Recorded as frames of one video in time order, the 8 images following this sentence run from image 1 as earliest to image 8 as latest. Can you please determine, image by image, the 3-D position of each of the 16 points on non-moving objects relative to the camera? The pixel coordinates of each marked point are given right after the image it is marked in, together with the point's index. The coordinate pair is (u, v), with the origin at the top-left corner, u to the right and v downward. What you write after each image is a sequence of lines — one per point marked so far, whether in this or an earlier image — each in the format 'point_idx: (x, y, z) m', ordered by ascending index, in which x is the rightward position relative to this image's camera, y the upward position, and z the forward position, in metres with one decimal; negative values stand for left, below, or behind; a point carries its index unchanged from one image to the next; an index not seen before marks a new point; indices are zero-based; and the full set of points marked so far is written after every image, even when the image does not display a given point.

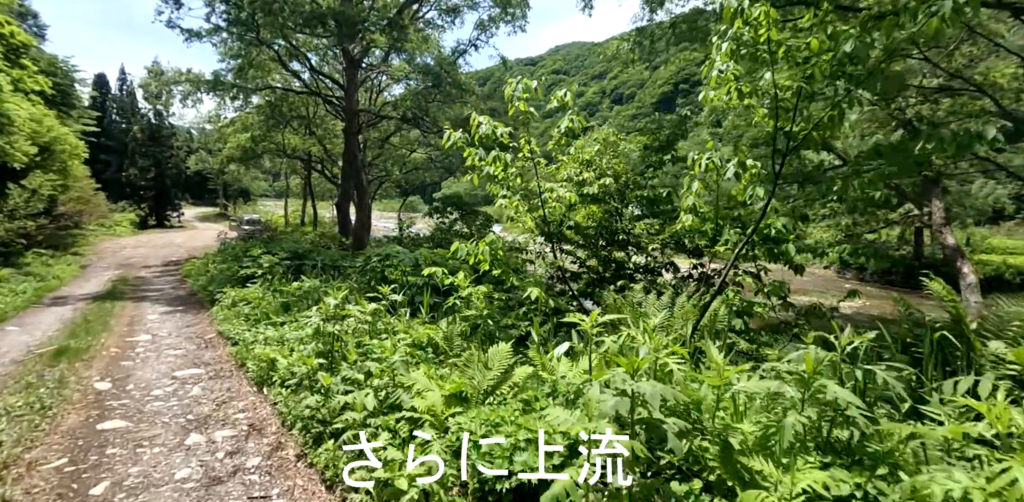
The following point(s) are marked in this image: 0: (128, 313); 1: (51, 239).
0: (-5.5, -0.9, +7.9) m
1: (-14.8, +0.4, +18.0) m
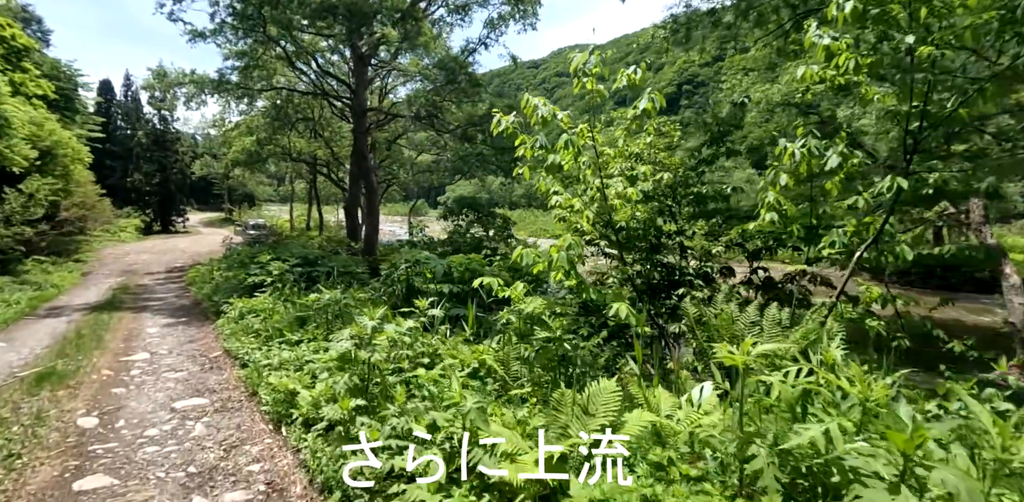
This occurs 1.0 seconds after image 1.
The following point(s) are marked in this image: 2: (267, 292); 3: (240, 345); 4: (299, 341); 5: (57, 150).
0: (-5.0, -1.0, +7.3) m
1: (-14.3, +0.2, +17.4) m
2: (-3.2, -0.6, +7.3) m
3: (-2.4, -0.8, +5.0) m
4: (-1.7, -0.7, +4.5) m
5: (-14.6, +3.2, +17.9) m
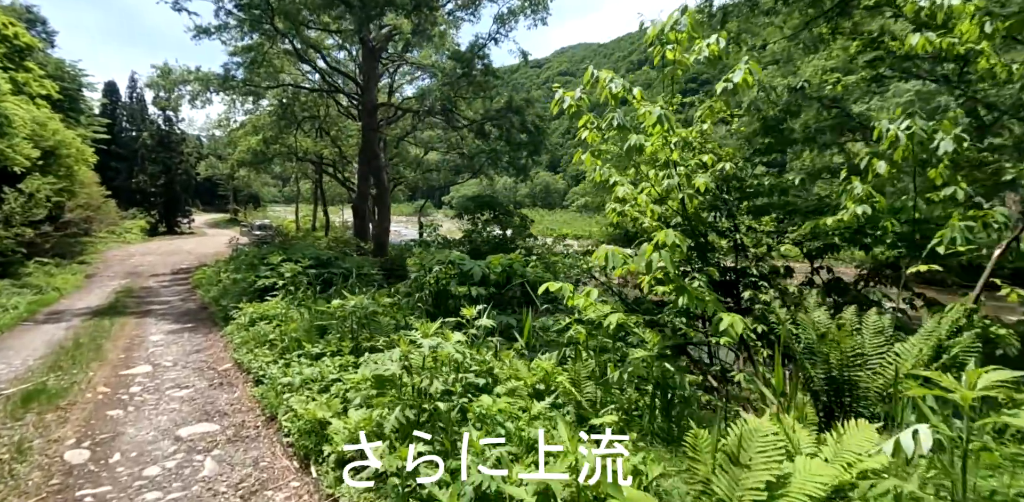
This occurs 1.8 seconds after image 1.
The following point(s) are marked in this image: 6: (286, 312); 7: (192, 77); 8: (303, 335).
0: (-4.7, -1.0, +6.7) m
1: (-13.8, +0.1, +16.9) m
2: (-2.9, -0.6, +6.8) m
3: (-2.0, -0.8, +4.5) m
4: (-1.4, -0.7, +4.0) m
5: (-14.1, +3.1, +17.4) m
6: (-2.4, -0.7, +5.9) m
7: (-9.6, +5.2, +16.6) m
8: (-1.7, -0.7, +4.4) m
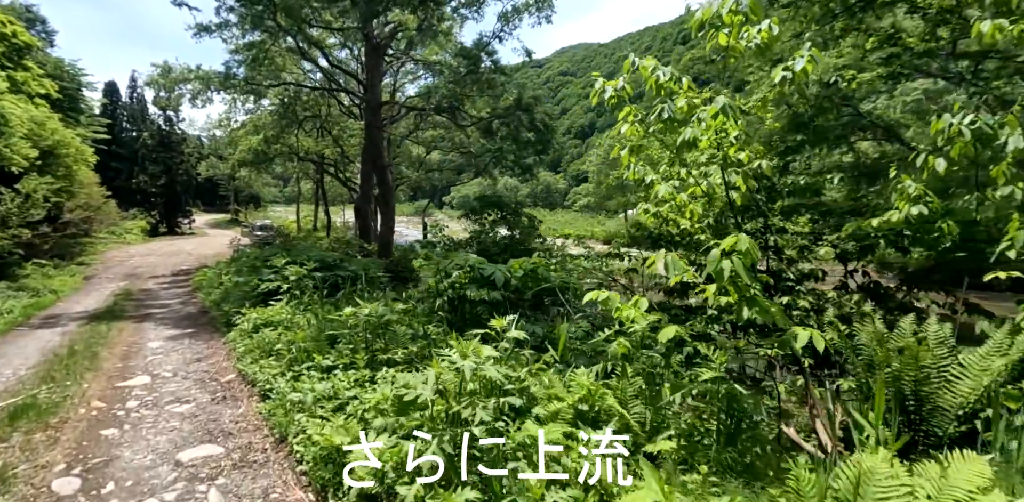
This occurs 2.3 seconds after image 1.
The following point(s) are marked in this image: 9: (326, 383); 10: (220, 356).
0: (-4.5, -1.0, +6.4) m
1: (-13.7, +0.1, +16.7) m
2: (-2.7, -0.6, +6.5) m
3: (-1.9, -0.9, +4.2) m
4: (-1.2, -0.8, +3.7) m
5: (-13.9, +3.1, +17.1) m
6: (-2.2, -0.7, +5.7) m
7: (-9.4, +5.1, +16.3) m
8: (-1.5, -0.7, +4.1) m
9: (-1.1, -0.8, +3.3) m
10: (-2.7, -1.0, +5.2) m
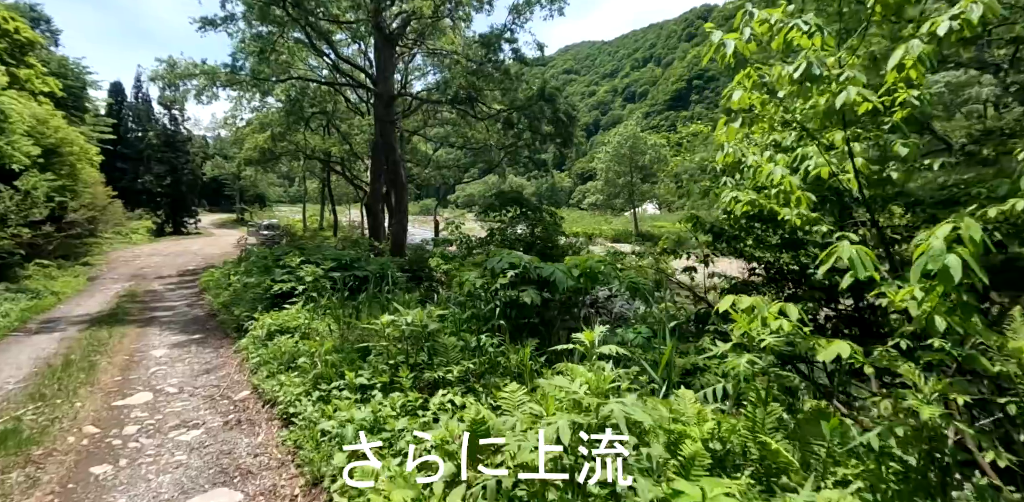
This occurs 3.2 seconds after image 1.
0: (-4.1, -1.0, +5.9) m
1: (-13.2, +0.1, +16.2) m
2: (-2.3, -0.6, +5.9) m
3: (-1.5, -0.8, +3.6) m
4: (-0.8, -0.8, +3.1) m
5: (-13.4, +3.1, +16.6) m
6: (-1.8, -0.7, +5.1) m
7: (-8.9, +5.2, +15.8) m
8: (-1.1, -0.7, +3.6) m
9: (-0.7, -0.8, +2.7) m
10: (-2.3, -1.0, +4.6) m
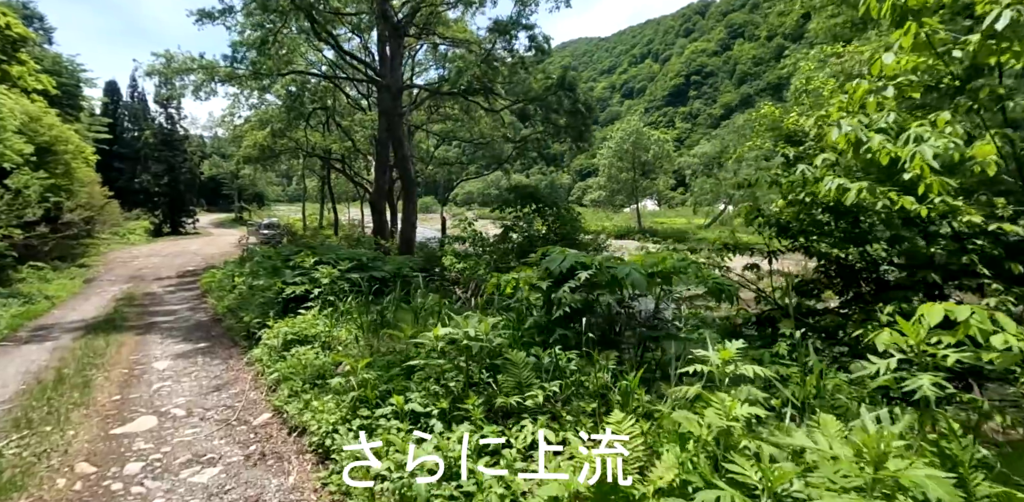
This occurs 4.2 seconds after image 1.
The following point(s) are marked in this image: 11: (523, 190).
0: (-3.7, -1.0, +5.3) m
1: (-12.8, 0.0, +15.6) m
2: (-1.9, -0.6, +5.4) m
3: (-1.1, -0.8, +3.1) m
4: (-0.4, -0.8, +2.6) m
5: (-13.1, +3.0, +16.0) m
6: (-1.5, -0.7, +4.5) m
7: (-8.6, +5.1, +15.2) m
8: (-0.7, -0.7, +3.0) m
9: (-0.4, -0.8, +2.2) m
10: (-2.0, -1.0, +4.1) m
11: (+0.3, +1.1, +10.2) m
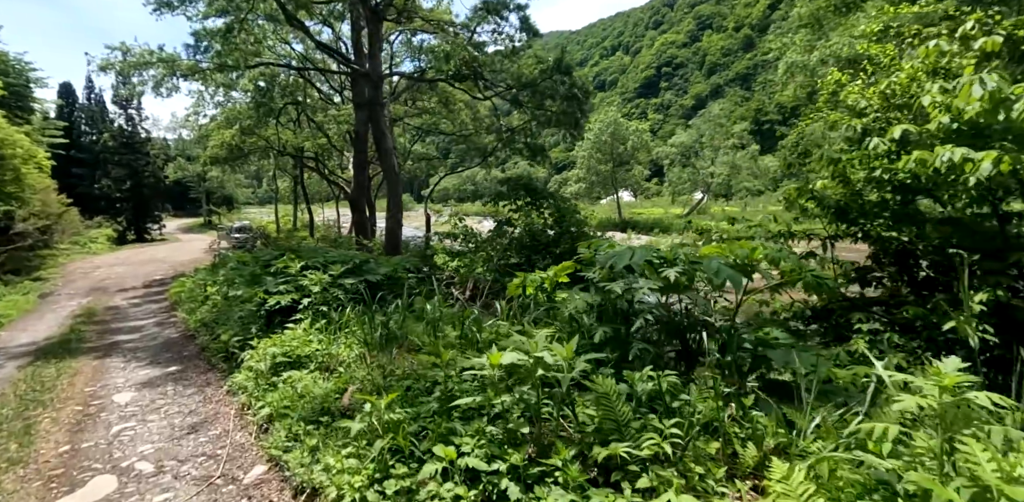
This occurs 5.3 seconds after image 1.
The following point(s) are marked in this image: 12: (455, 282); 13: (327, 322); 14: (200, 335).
0: (-3.5, -1.1, +4.5) m
1: (-13.1, -0.3, +14.3) m
2: (-1.7, -0.6, +4.6) m
3: (-0.8, -0.9, +2.3) m
4: (-0.1, -0.8, +1.9) m
5: (-13.5, +2.7, +14.7) m
6: (-1.2, -0.7, +3.8) m
7: (-9.0, +5.0, +14.1) m
8: (-0.4, -0.7, +2.3) m
9: (0.0, -0.8, +1.5) m
10: (-1.7, -1.0, +3.3) m
11: (+0.2, +1.2, +9.6) m
12: (-0.8, -0.5, +8.2) m
13: (-1.6, -0.6, +4.7) m
14: (-3.4, -0.9, +6.0) m
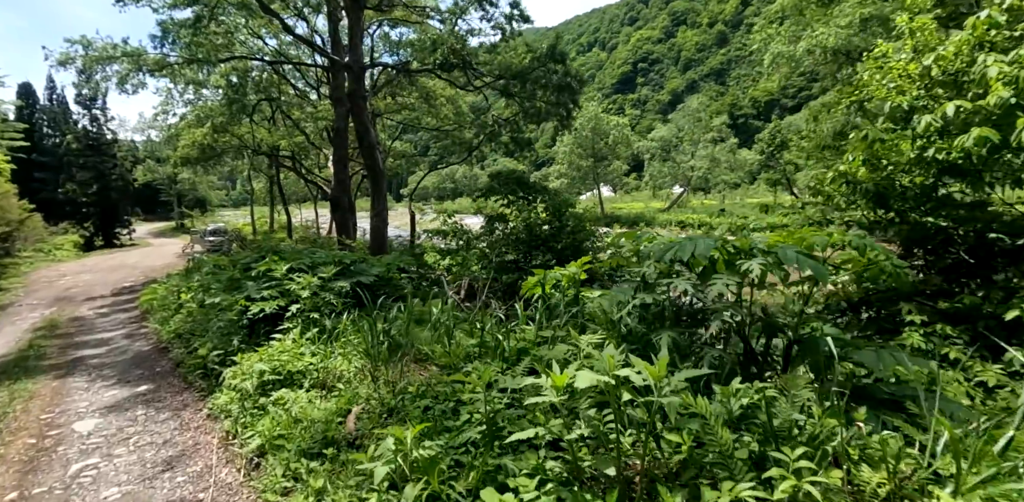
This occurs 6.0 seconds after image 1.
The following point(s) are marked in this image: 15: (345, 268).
0: (-3.3, -1.1, +3.9) m
1: (-13.3, -0.5, +13.4) m
2: (-1.6, -0.6, +4.1) m
3: (-0.6, -0.9, +1.9) m
4: (+0.1, -0.7, +1.4) m
5: (-13.8, +2.5, +13.8) m
6: (-1.1, -0.7, +3.3) m
7: (-9.4, +4.8, +13.3) m
8: (-0.2, -0.7, +1.8) m
9: (+0.2, -0.8, +1.1) m
10: (-1.5, -1.0, +2.8) m
11: (+0.1, +1.3, +9.1) m
12: (-0.8, -0.4, +7.7) m
13: (-1.4, -0.6, +4.1) m
14: (-3.3, -0.9, +5.4) m
15: (-1.6, -0.2, +5.5) m
